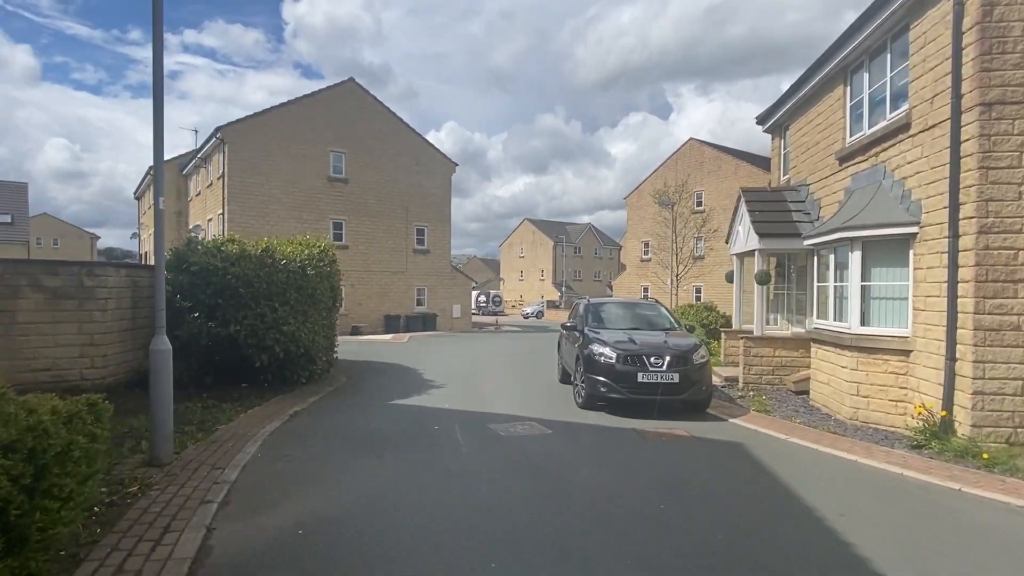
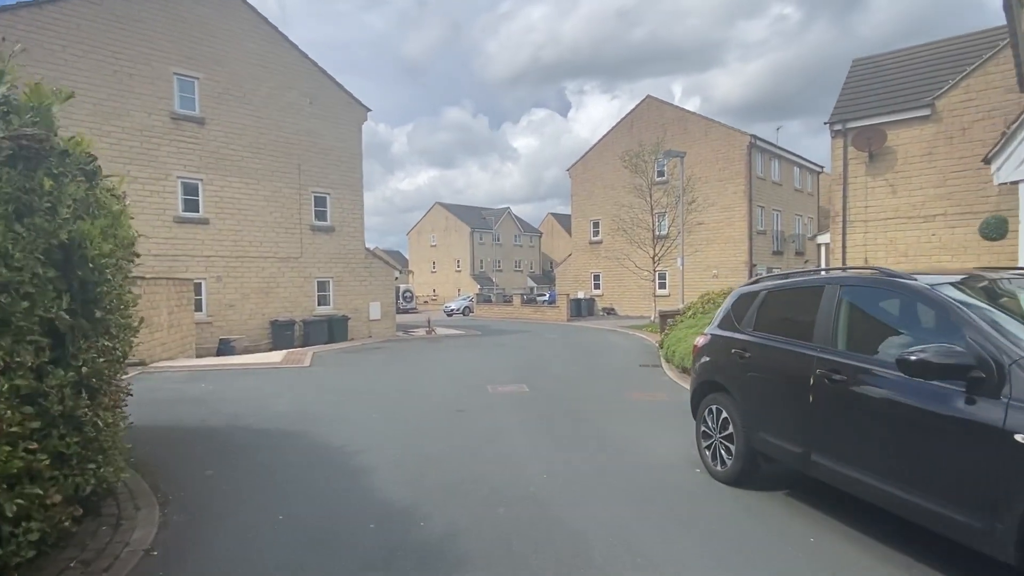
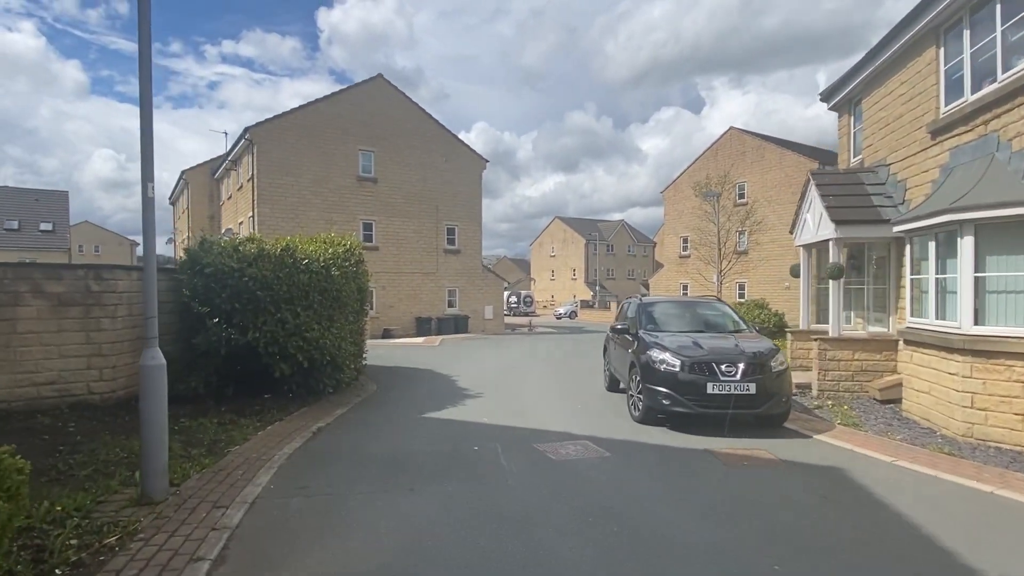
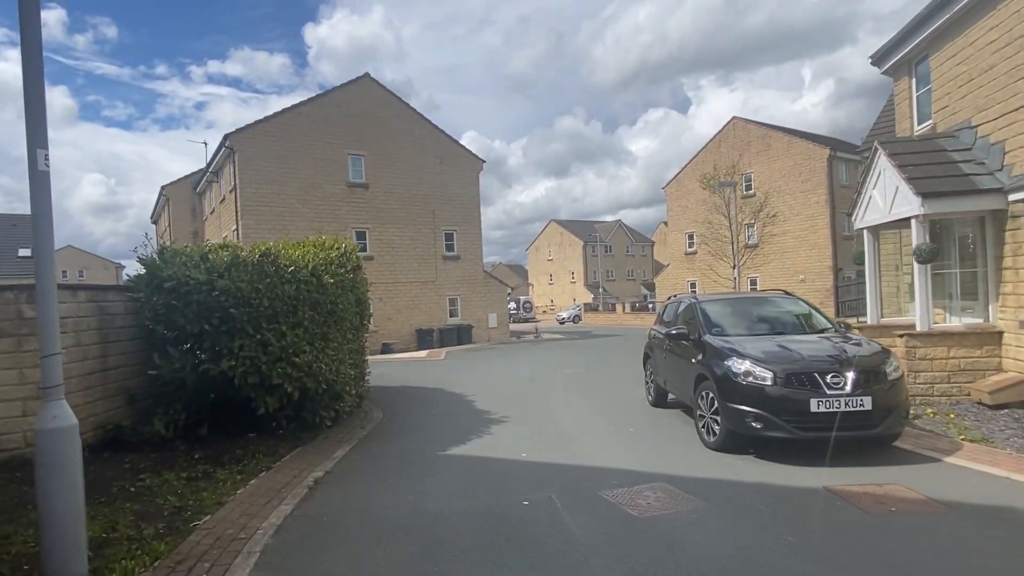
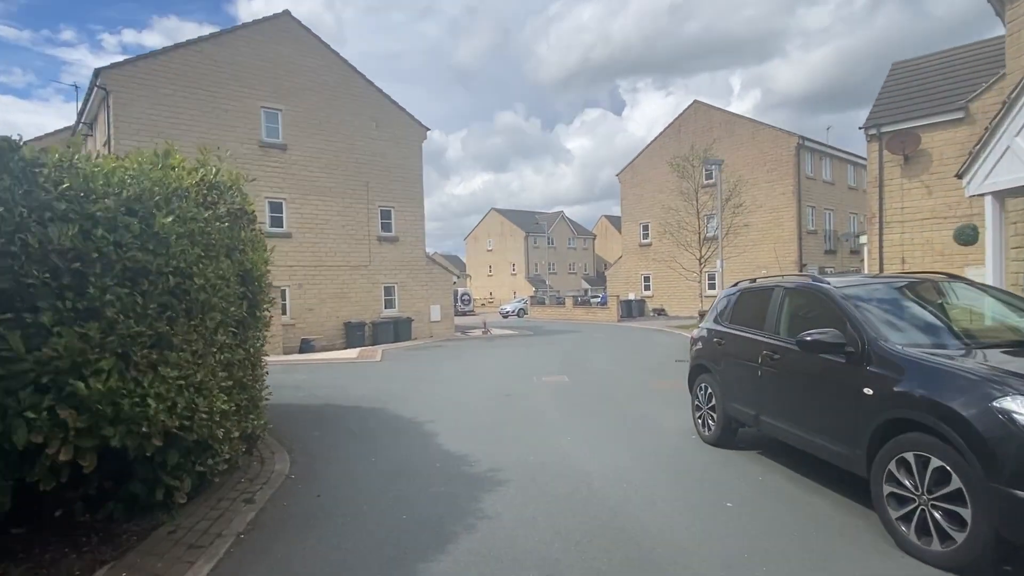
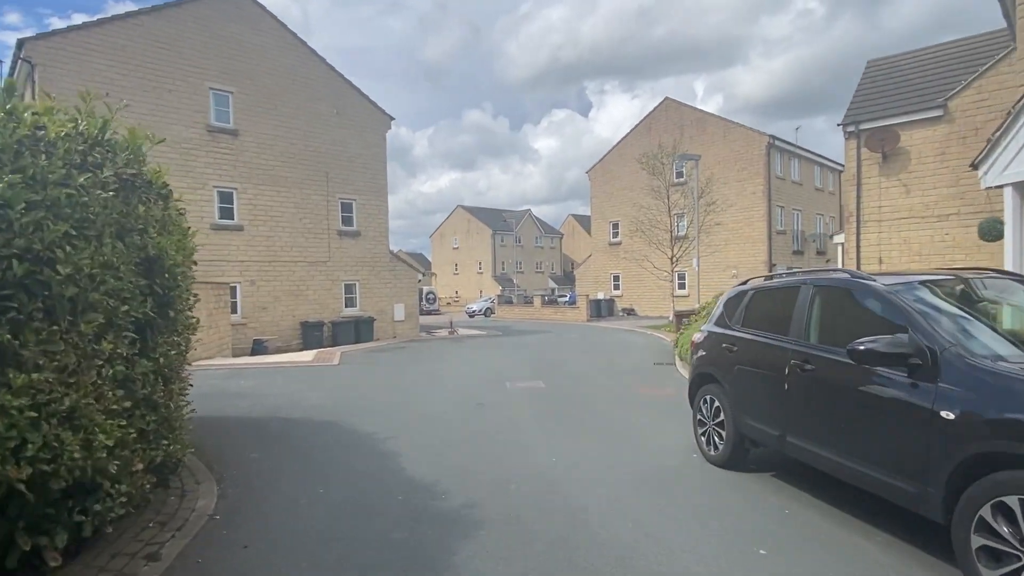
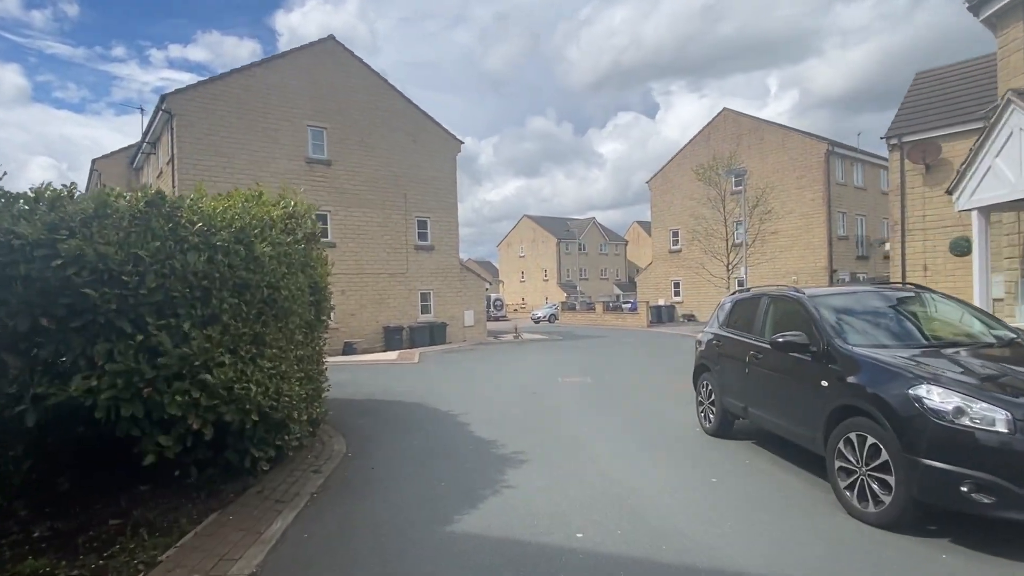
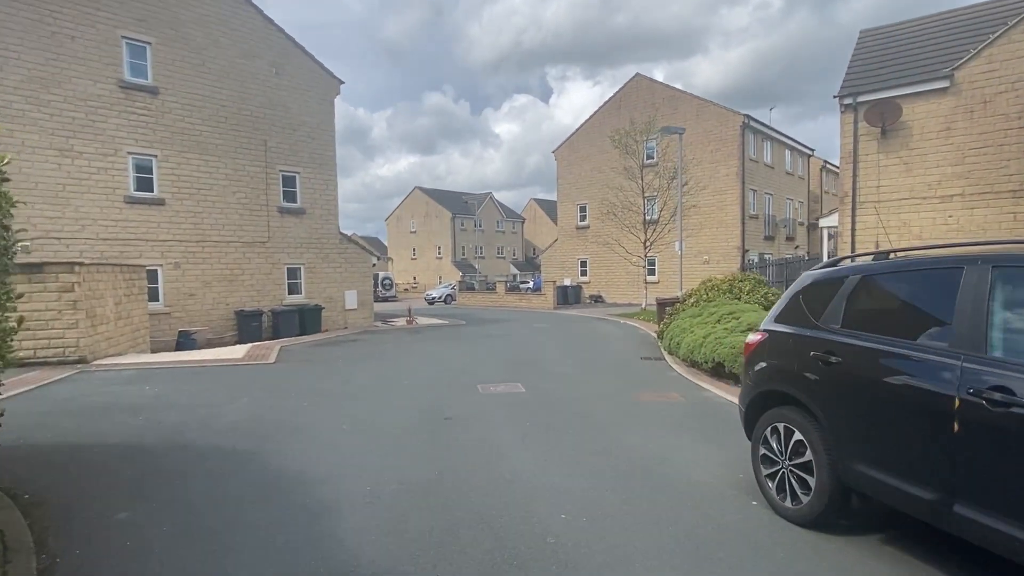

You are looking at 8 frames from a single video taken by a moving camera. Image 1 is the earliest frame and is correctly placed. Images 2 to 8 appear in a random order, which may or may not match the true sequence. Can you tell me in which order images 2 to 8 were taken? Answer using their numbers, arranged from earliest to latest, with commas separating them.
3, 4, 7, 5, 6, 2, 8
